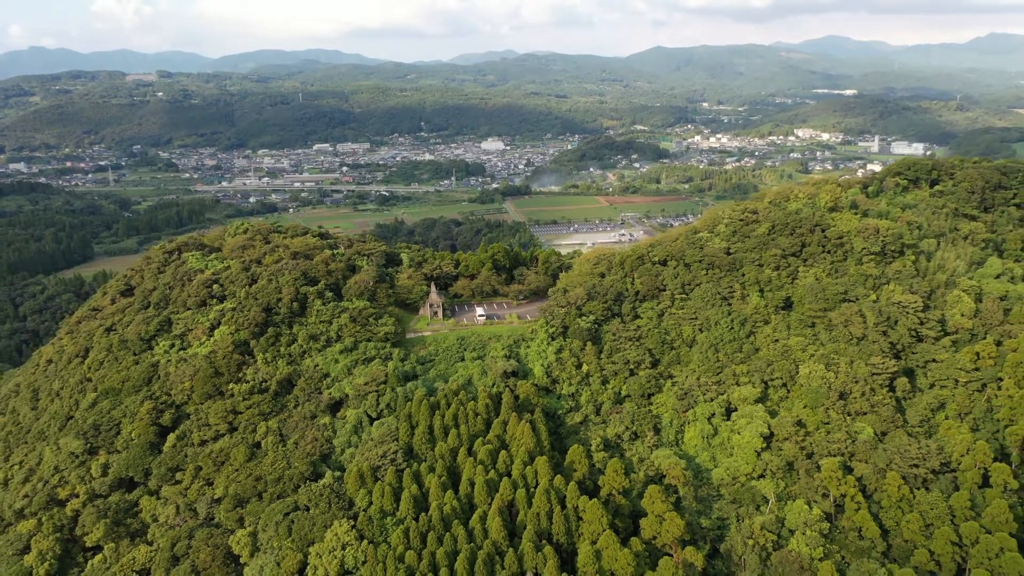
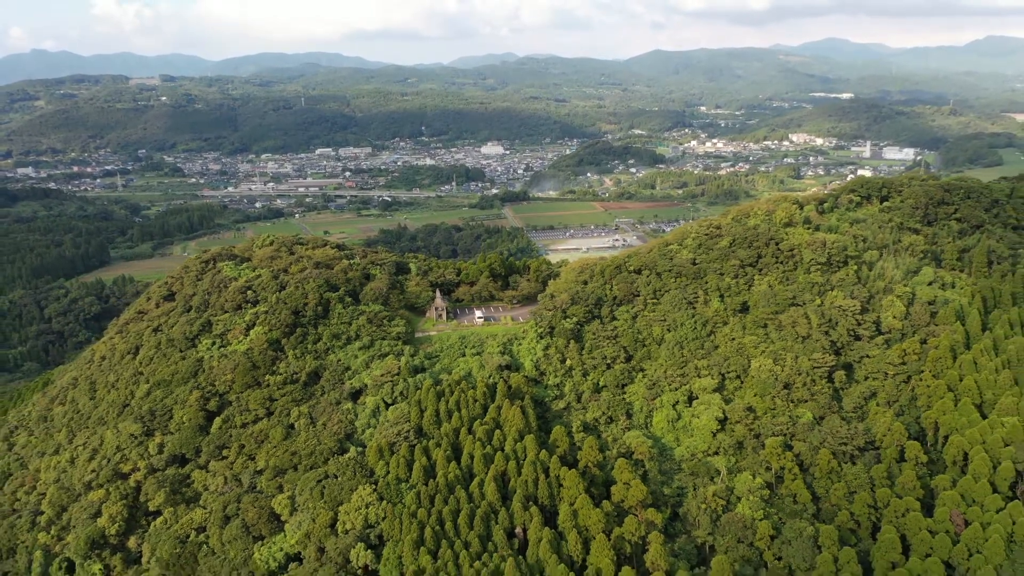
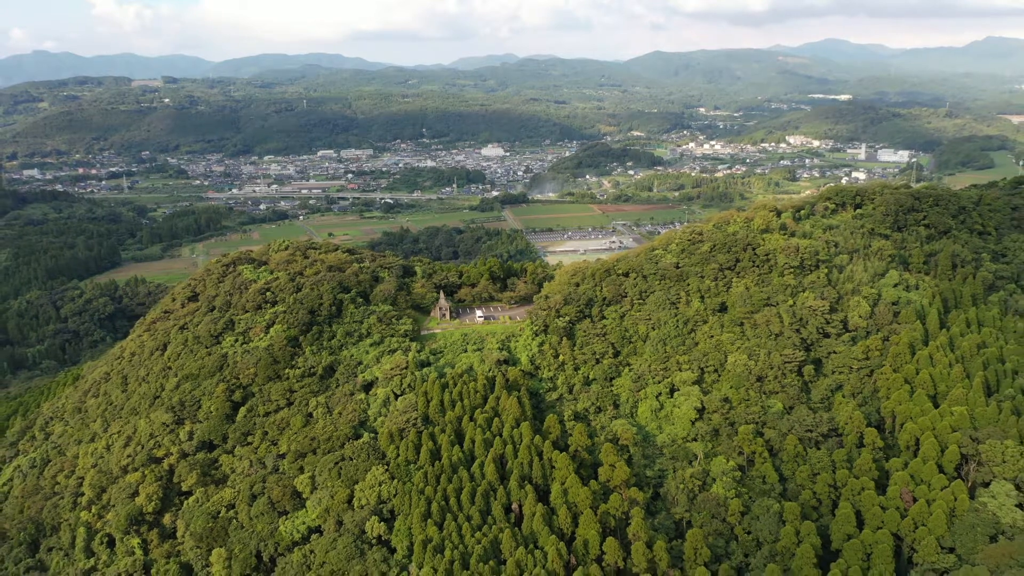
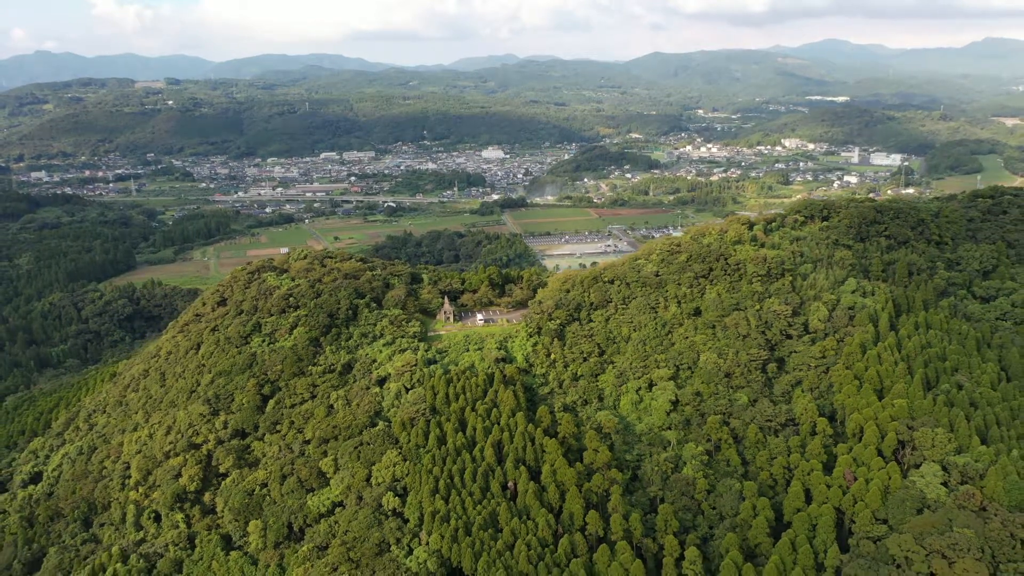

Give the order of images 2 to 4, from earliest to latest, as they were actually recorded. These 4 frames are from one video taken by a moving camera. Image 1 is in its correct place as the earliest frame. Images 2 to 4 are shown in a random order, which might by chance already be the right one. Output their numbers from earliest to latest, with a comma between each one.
2, 3, 4
